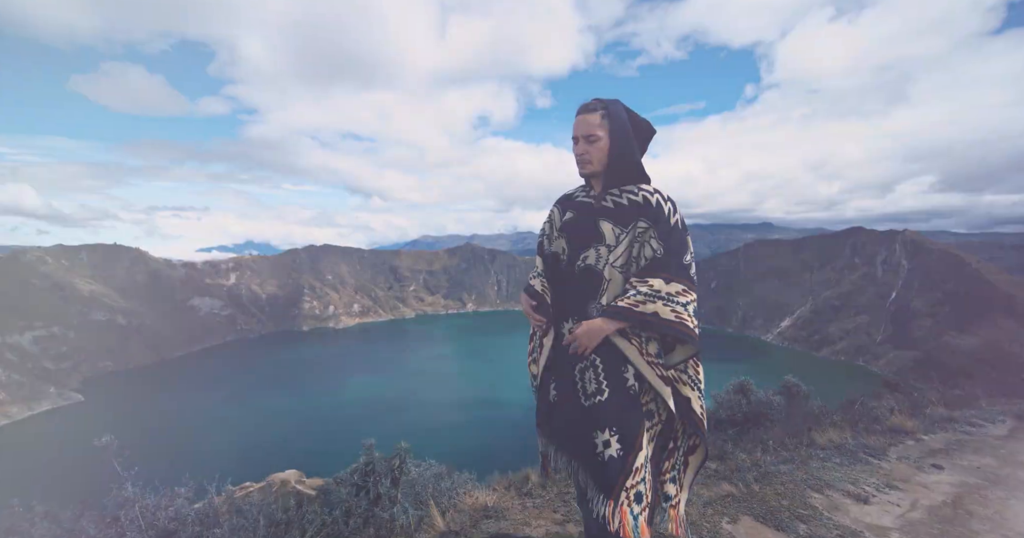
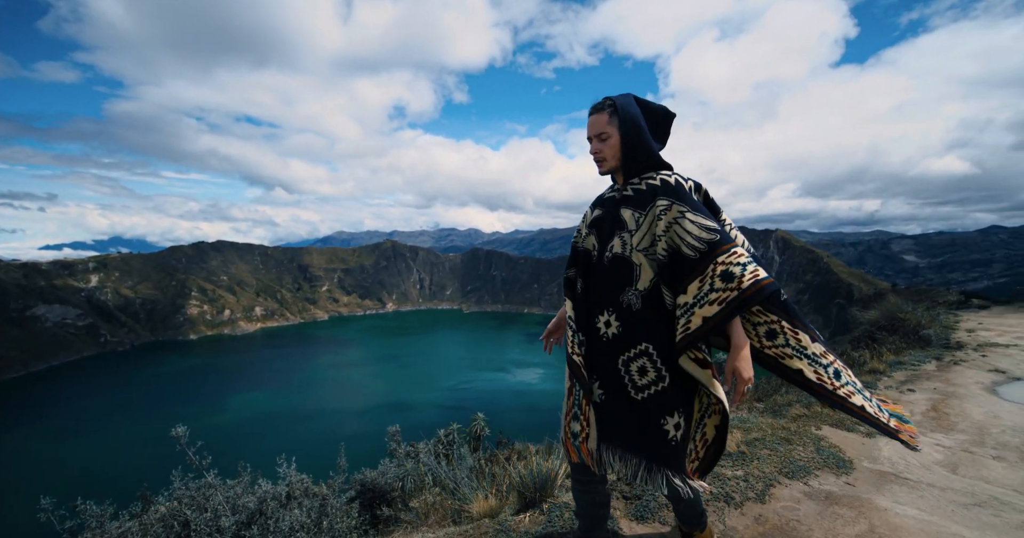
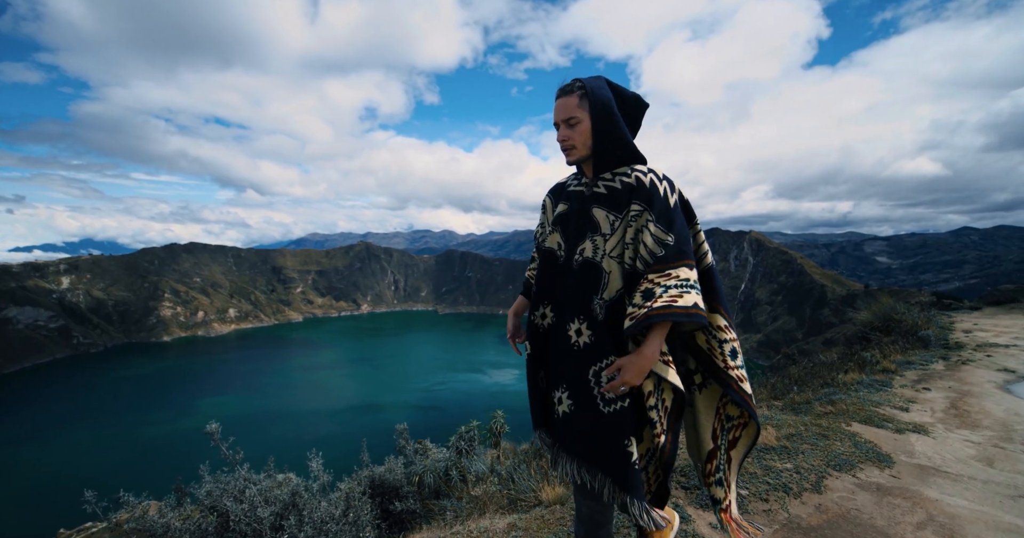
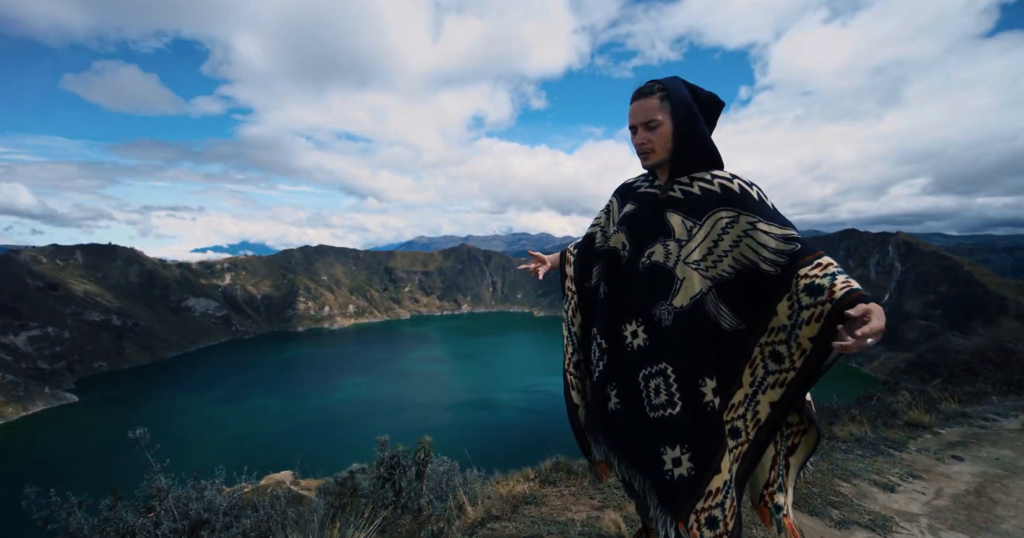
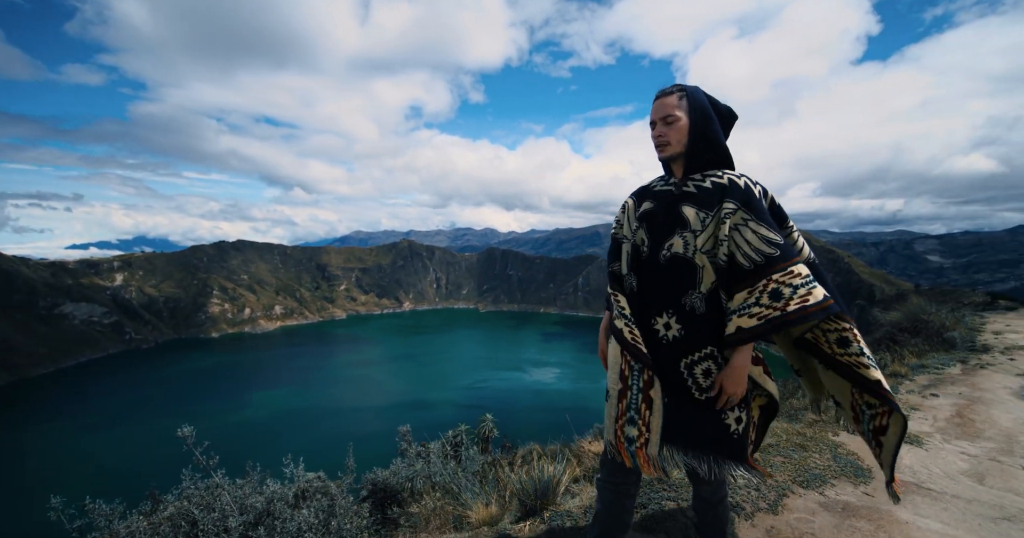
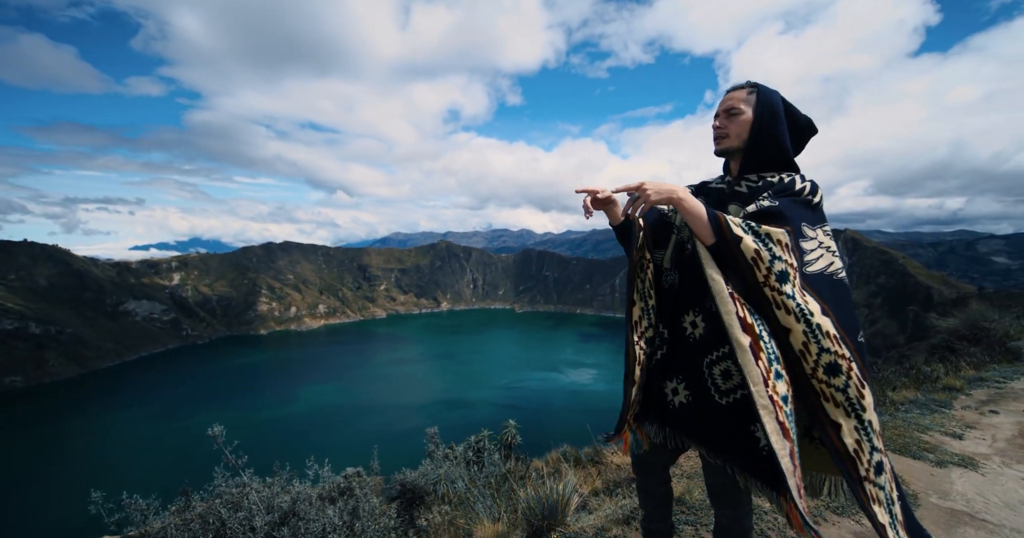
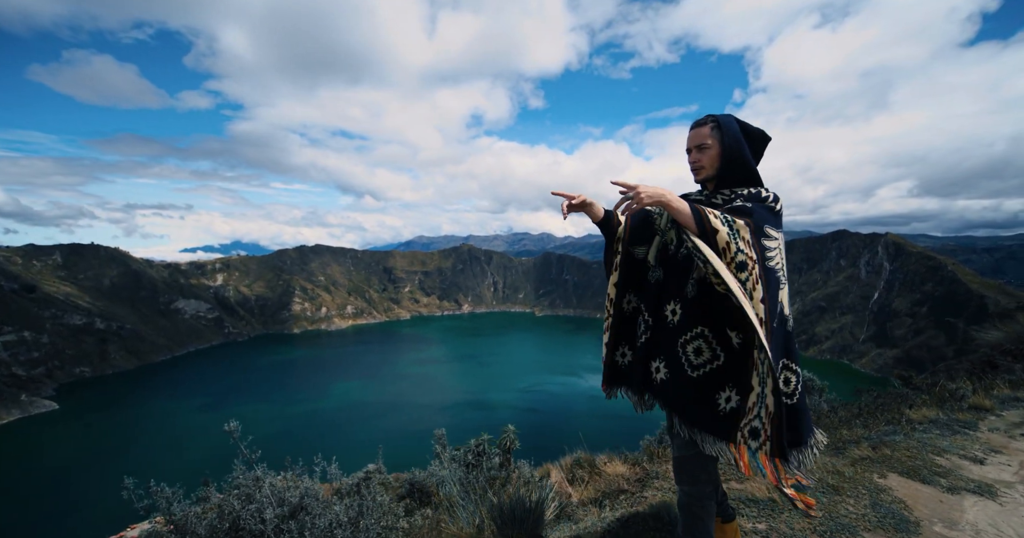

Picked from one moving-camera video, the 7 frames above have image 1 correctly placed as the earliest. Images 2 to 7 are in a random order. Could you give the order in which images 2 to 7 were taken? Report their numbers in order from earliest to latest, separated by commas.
4, 7, 6, 5, 2, 3
